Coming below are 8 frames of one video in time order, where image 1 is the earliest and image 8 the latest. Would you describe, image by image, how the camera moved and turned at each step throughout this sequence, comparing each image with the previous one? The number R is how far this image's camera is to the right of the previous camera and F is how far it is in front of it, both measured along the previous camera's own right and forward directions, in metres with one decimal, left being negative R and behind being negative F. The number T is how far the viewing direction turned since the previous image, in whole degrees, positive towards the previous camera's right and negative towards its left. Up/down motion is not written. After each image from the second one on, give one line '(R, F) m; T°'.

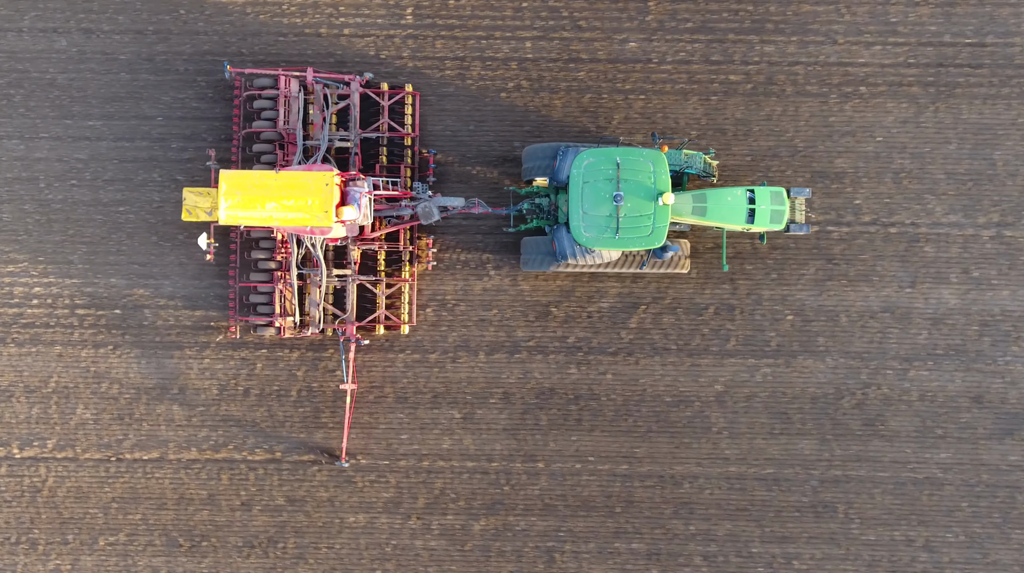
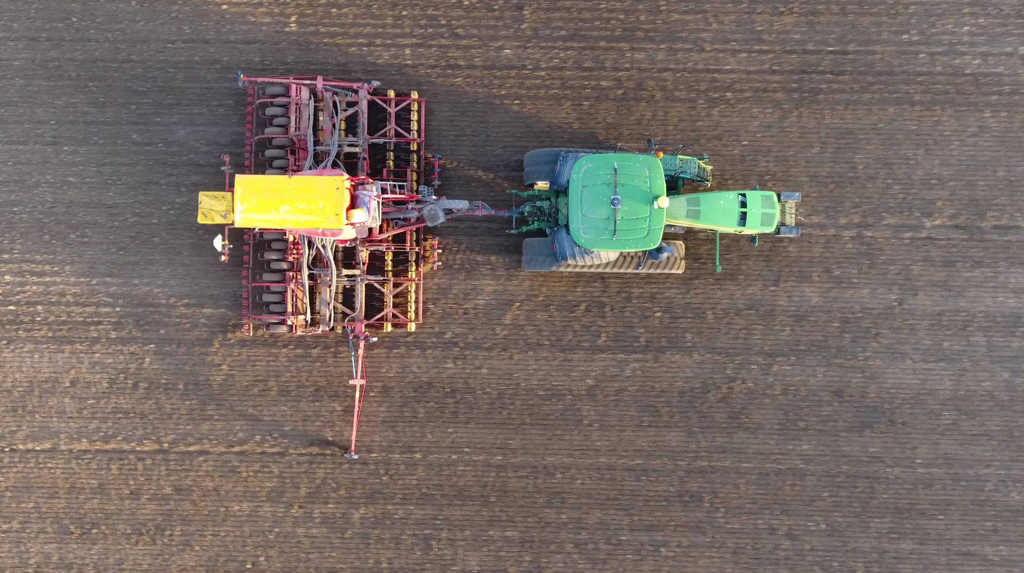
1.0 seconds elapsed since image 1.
(+3.5, -0.8) m; -3°
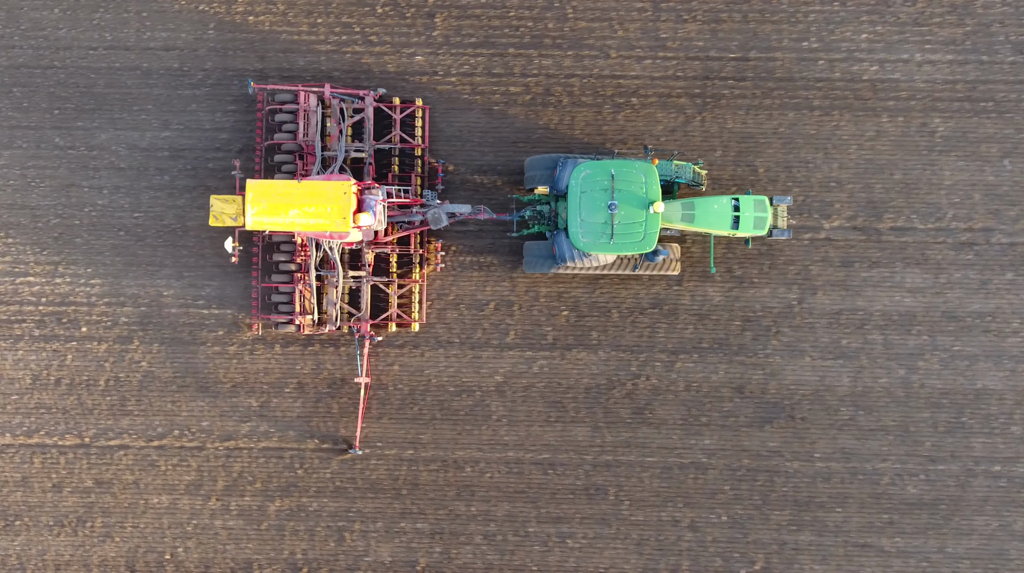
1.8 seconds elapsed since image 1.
(+1.9, -0.7) m; 0°
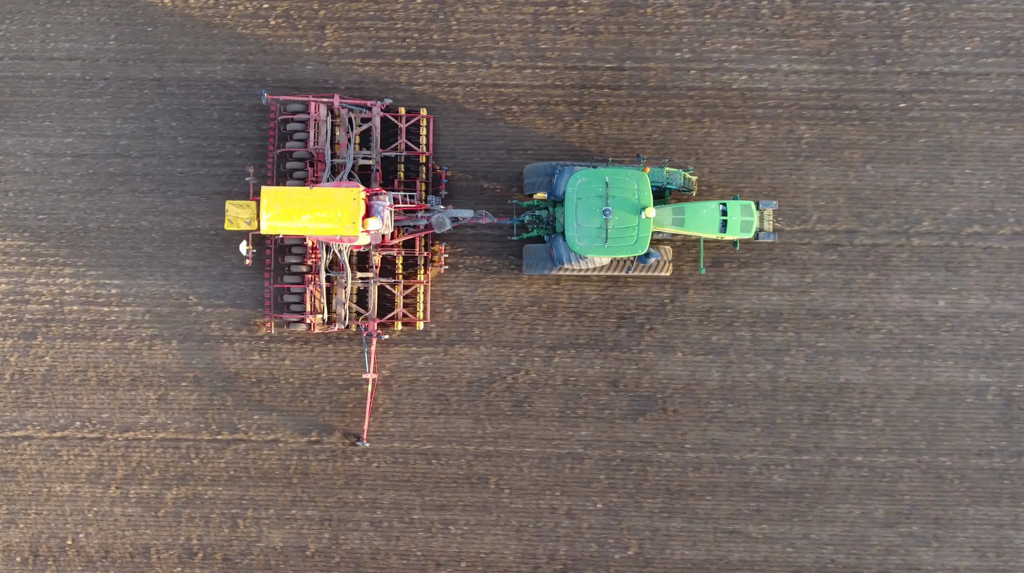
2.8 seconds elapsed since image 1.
(+2.5, -1.2) m; 0°
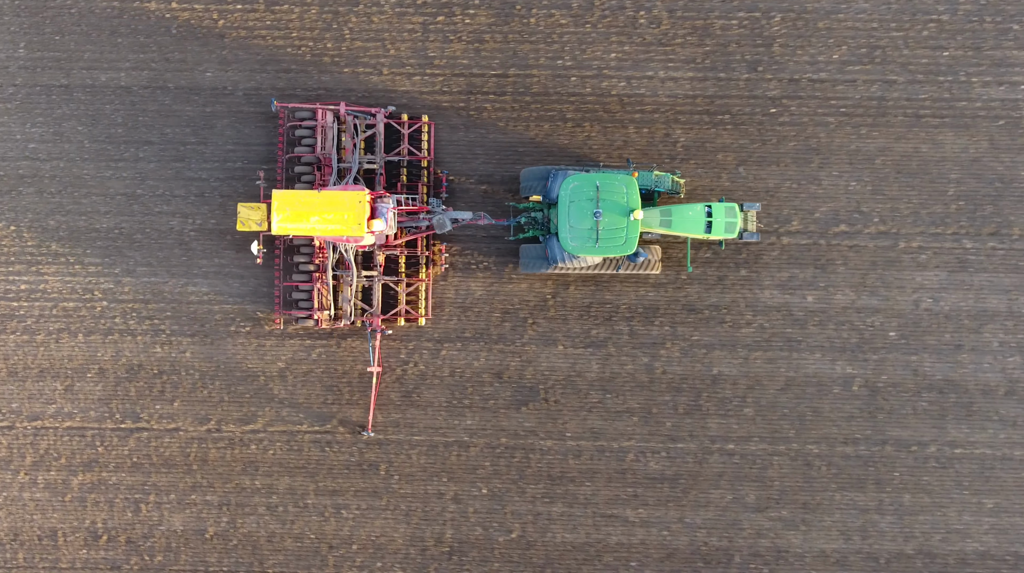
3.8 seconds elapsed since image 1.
(+2.6, -1.3) m; 0°
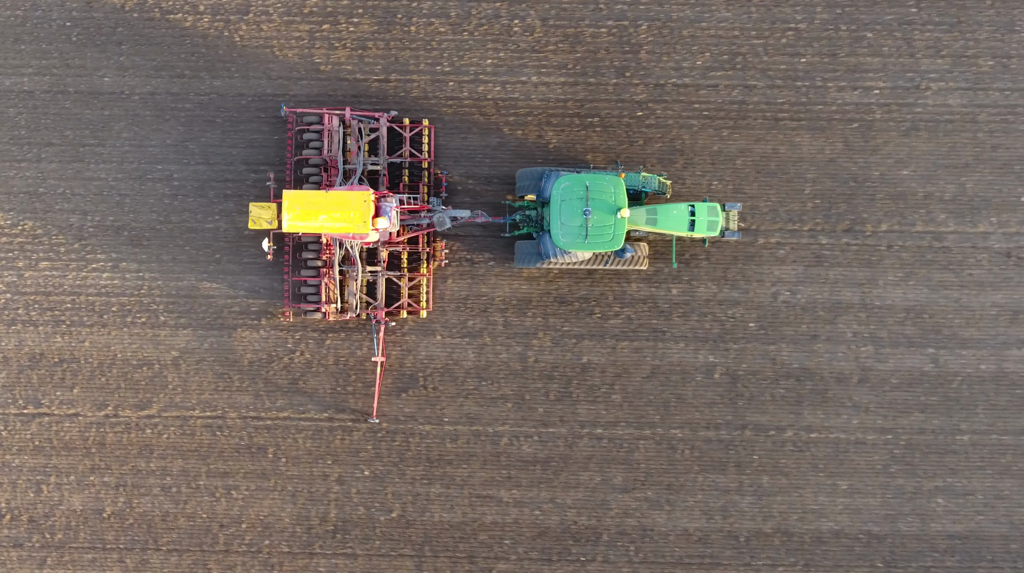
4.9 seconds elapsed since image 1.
(+3.0, -1.5) m; 0°
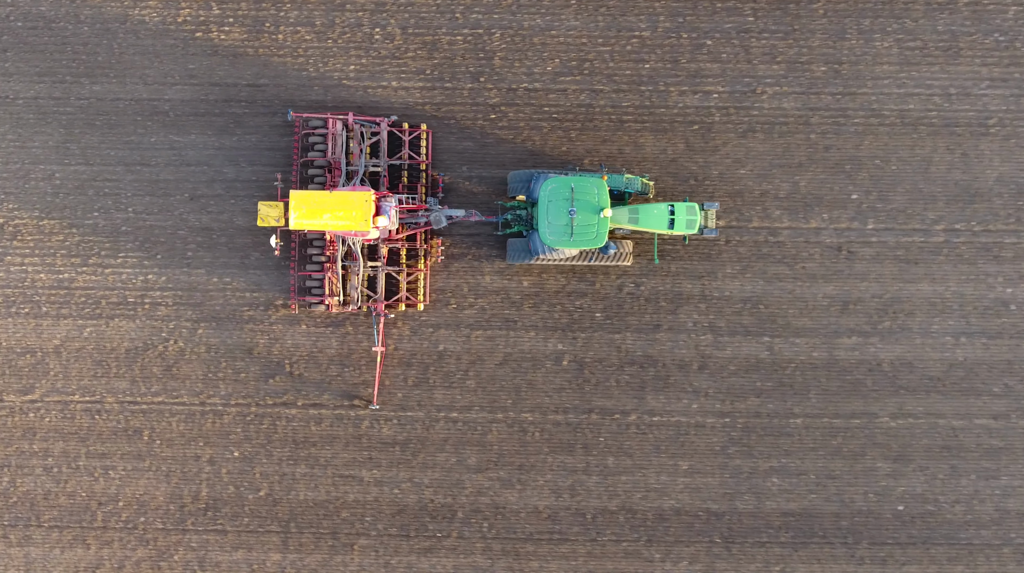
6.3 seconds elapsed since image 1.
(+3.7, -1.7) m; 0°
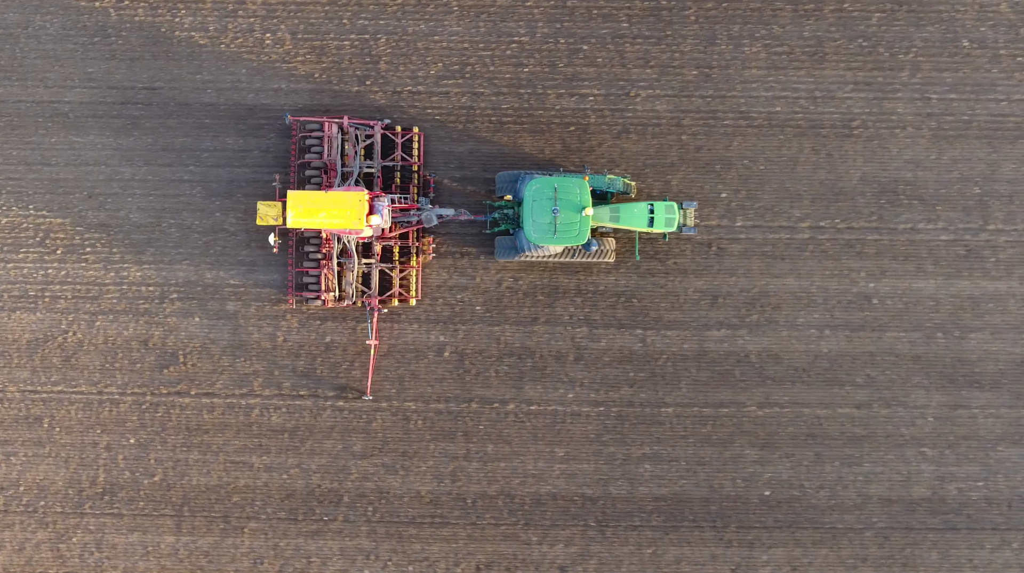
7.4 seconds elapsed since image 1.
(+3.2, -1.3) m; 0°
